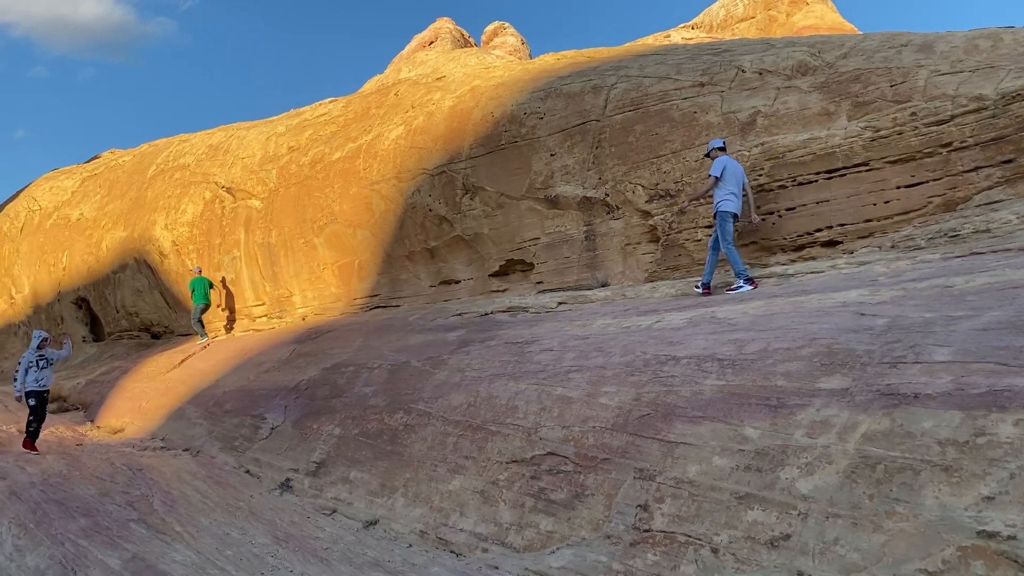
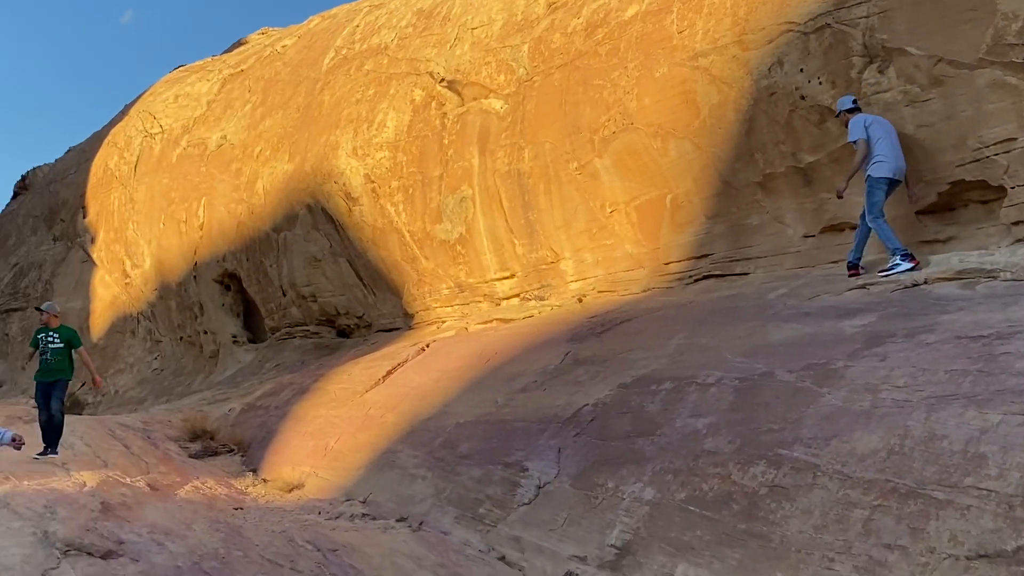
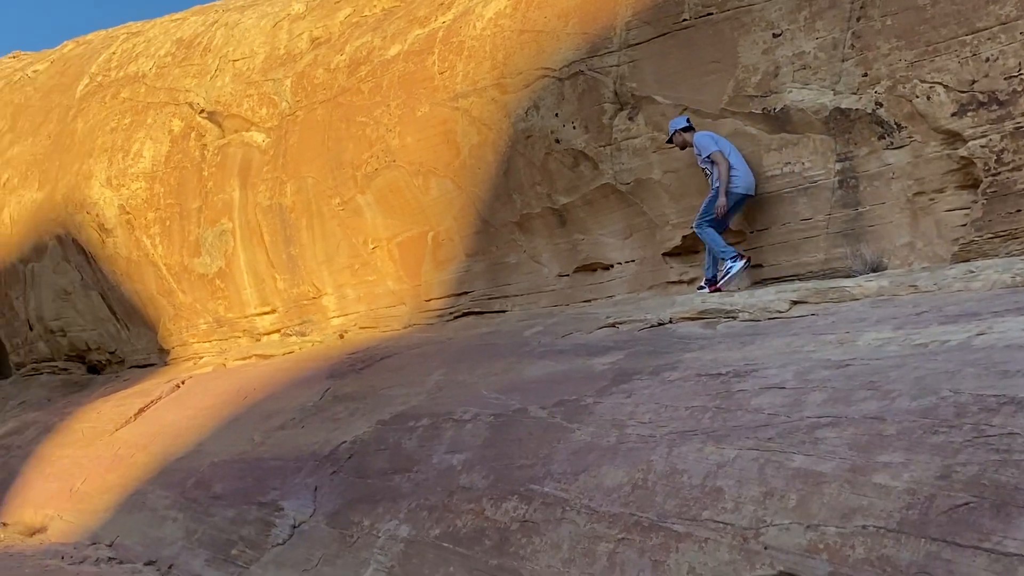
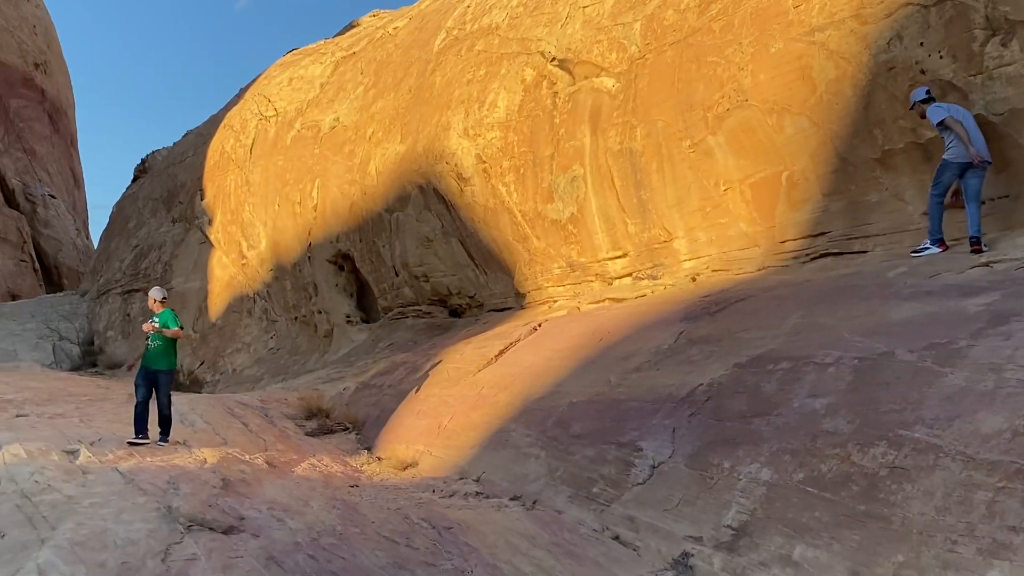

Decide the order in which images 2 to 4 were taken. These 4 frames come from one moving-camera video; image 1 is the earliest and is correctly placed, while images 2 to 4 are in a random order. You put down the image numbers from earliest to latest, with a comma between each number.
3, 2, 4
